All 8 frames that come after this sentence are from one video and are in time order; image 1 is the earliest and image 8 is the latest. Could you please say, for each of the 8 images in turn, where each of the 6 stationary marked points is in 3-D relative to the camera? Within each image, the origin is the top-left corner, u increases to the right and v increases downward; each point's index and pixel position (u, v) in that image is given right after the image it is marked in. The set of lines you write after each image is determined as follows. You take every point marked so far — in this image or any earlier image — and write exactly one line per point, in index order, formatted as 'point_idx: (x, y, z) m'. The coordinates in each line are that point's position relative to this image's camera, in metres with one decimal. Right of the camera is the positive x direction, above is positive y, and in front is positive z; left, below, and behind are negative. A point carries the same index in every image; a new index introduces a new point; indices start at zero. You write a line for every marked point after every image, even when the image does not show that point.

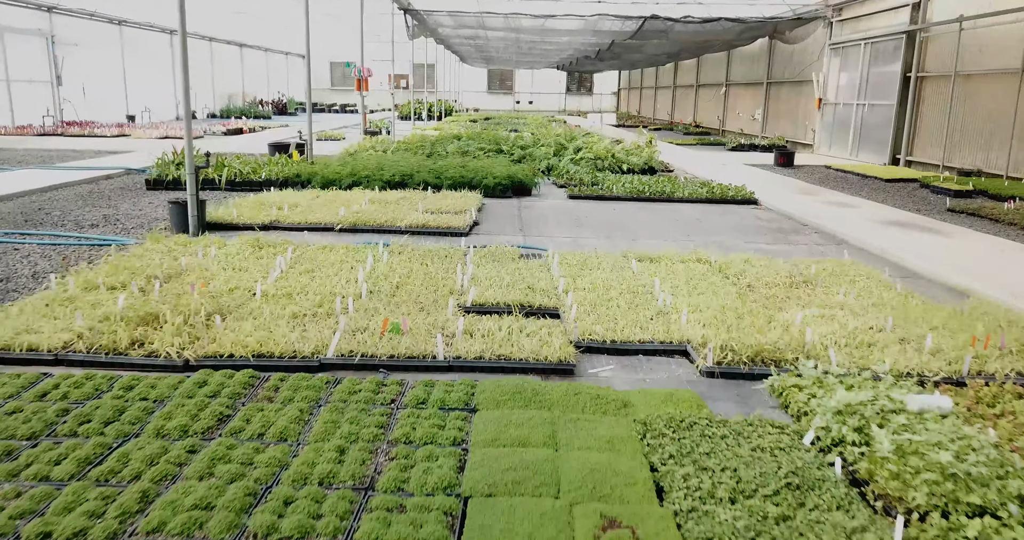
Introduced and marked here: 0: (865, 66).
0: (+8.7, +5.0, +18.5) m
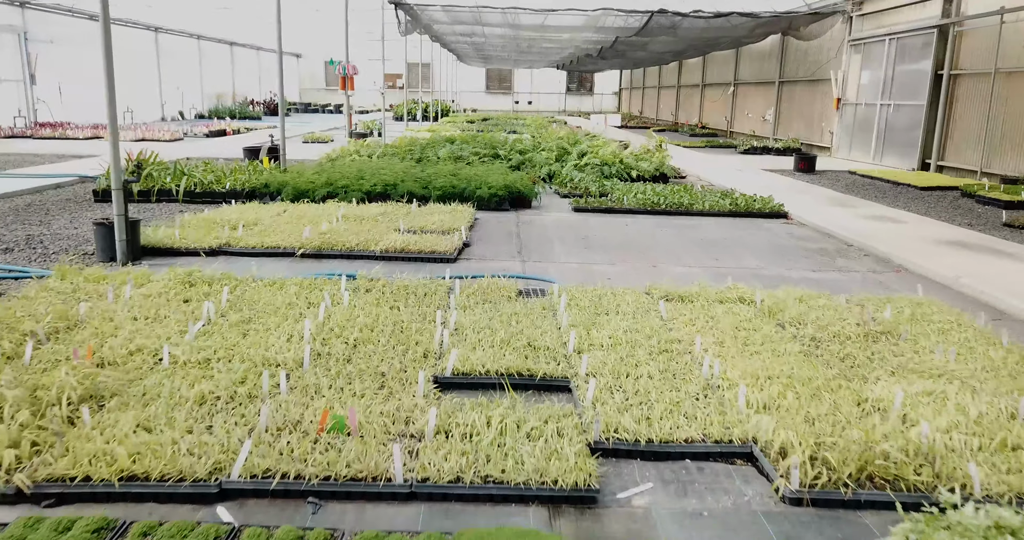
0: (+8.6, +4.8, +17.3) m
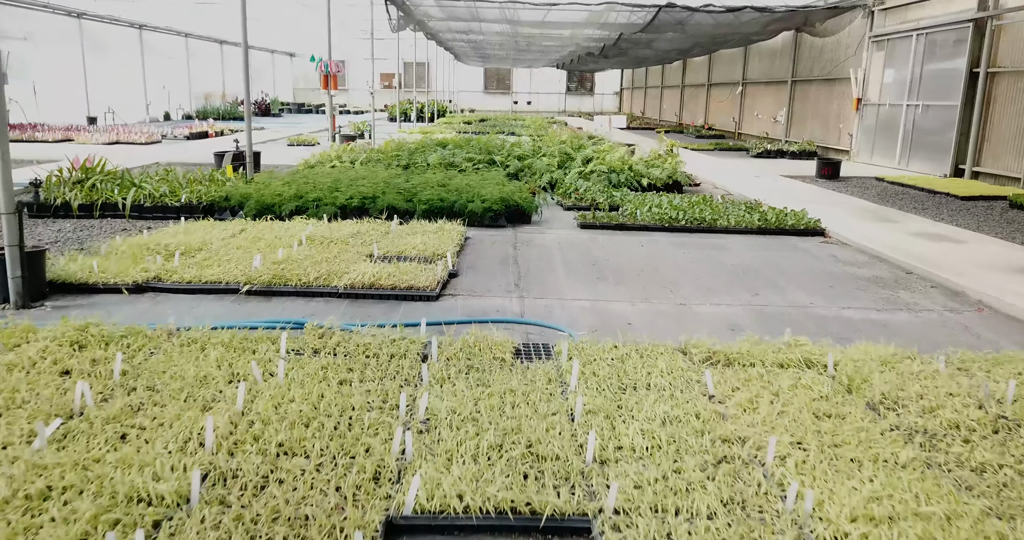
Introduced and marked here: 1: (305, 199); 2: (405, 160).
0: (+8.6, +4.5, +16.0) m
1: (-2.3, +0.8, +8.4) m
2: (-1.7, +1.7, +11.8) m
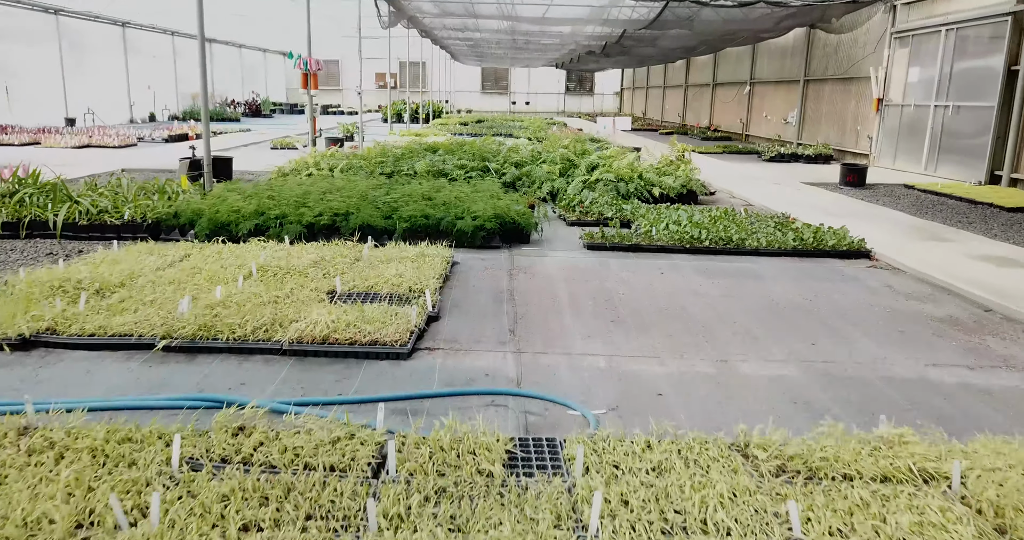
0: (+8.5, +4.2, +14.8) m
1: (-2.3, +0.5, +7.2) m
2: (-1.7, +1.4, +10.6) m
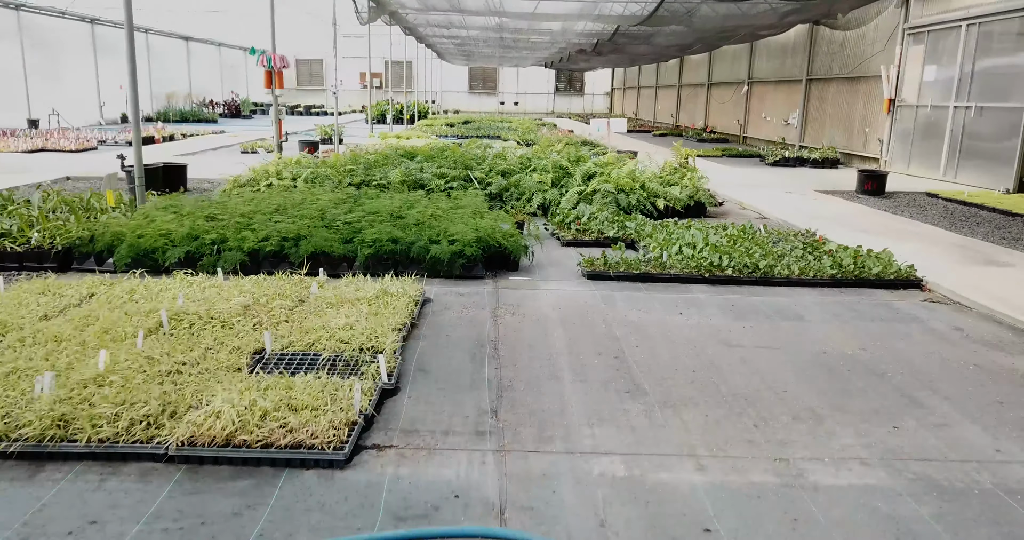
0: (+8.3, +3.9, +13.8) m
1: (-2.5, +0.2, +6.0) m
2: (-1.9, +1.1, +9.4) m
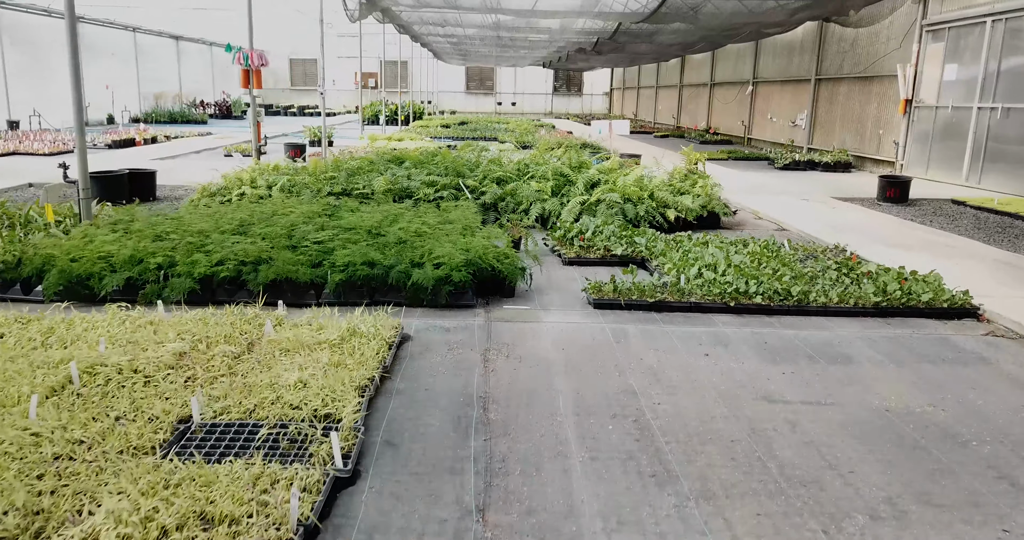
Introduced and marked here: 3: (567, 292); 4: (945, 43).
0: (+8.2, +3.7, +13.0) m
1: (-2.5, 0.0, +5.1) m
2: (-1.9, +0.9, +8.5) m
3: (+0.4, -0.2, +5.7) m
4: (+8.2, +4.3, +14.2) m
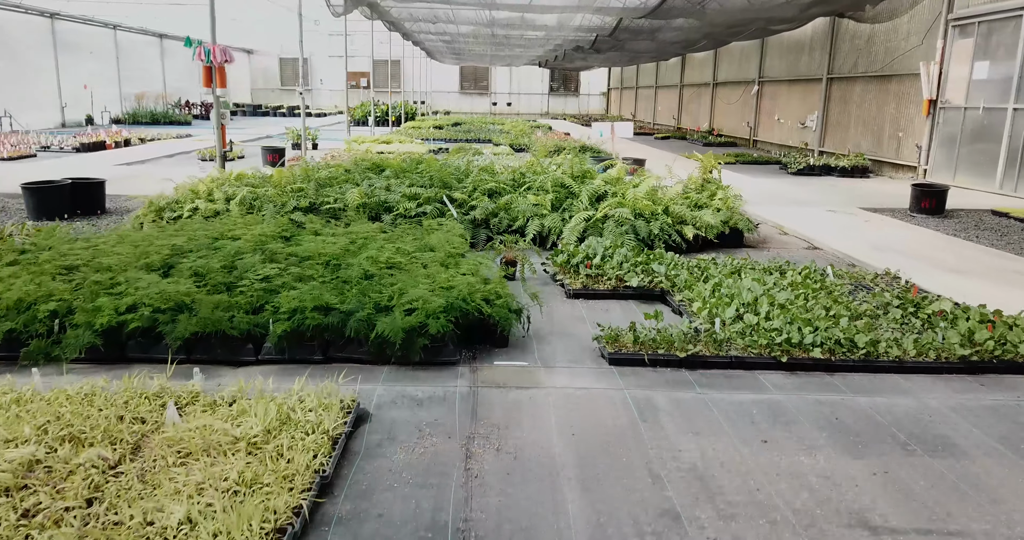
0: (+8.1, +3.5, +11.9) m
1: (-2.5, -0.2, +4.0) m
2: (-2.0, +0.7, +7.4) m
3: (+0.4, -0.4, +4.6) m
4: (+8.1, +4.1, +13.2) m
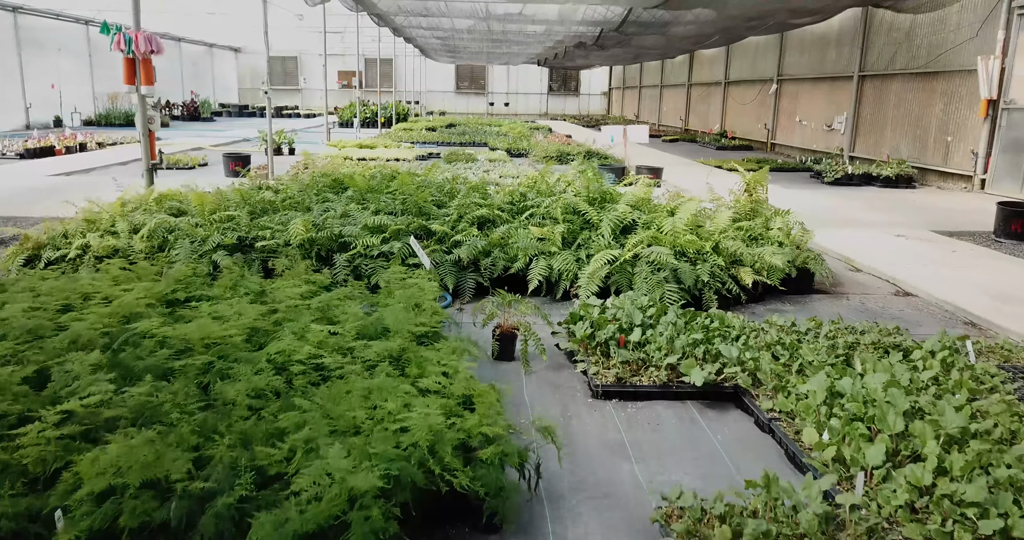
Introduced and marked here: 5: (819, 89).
0: (+8.1, +3.1, +10.0) m
1: (-2.5, -0.7, +2.1) m
2: (-2.0, +0.2, +5.5) m
3: (+0.4, -0.9, +2.7) m
4: (+8.1, +3.6, +11.3) m
5: (+7.8, +4.6, +19.1) m
